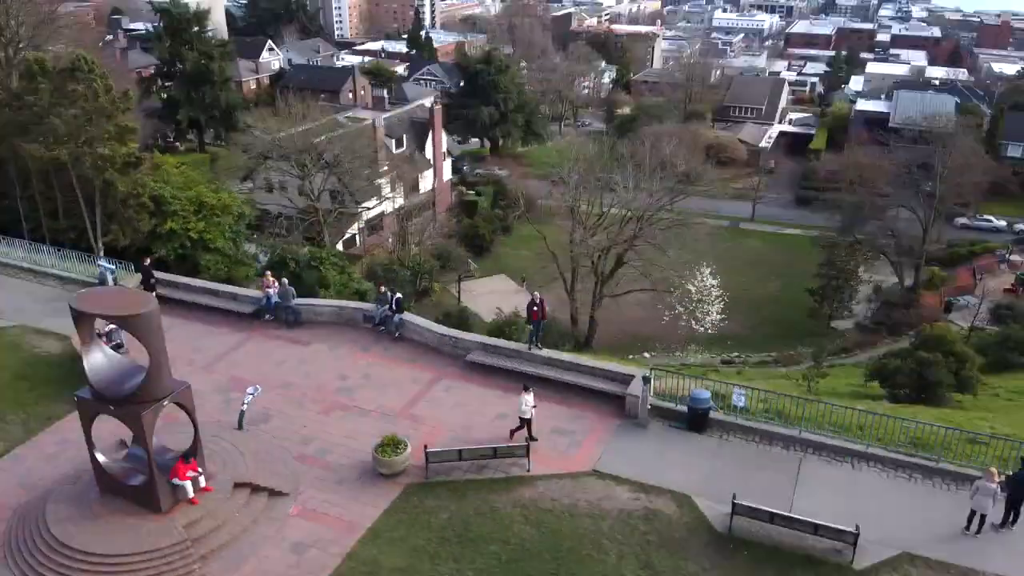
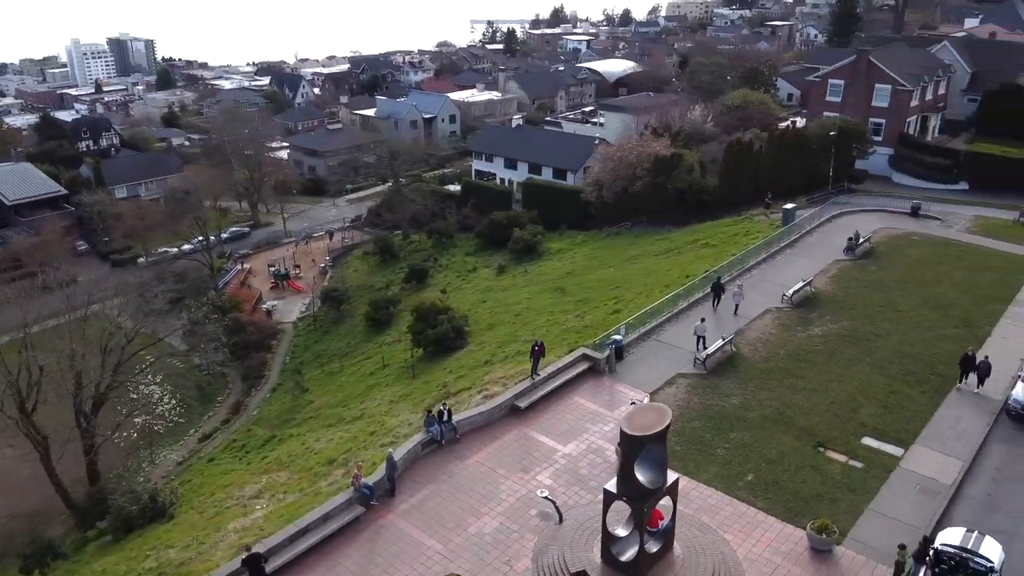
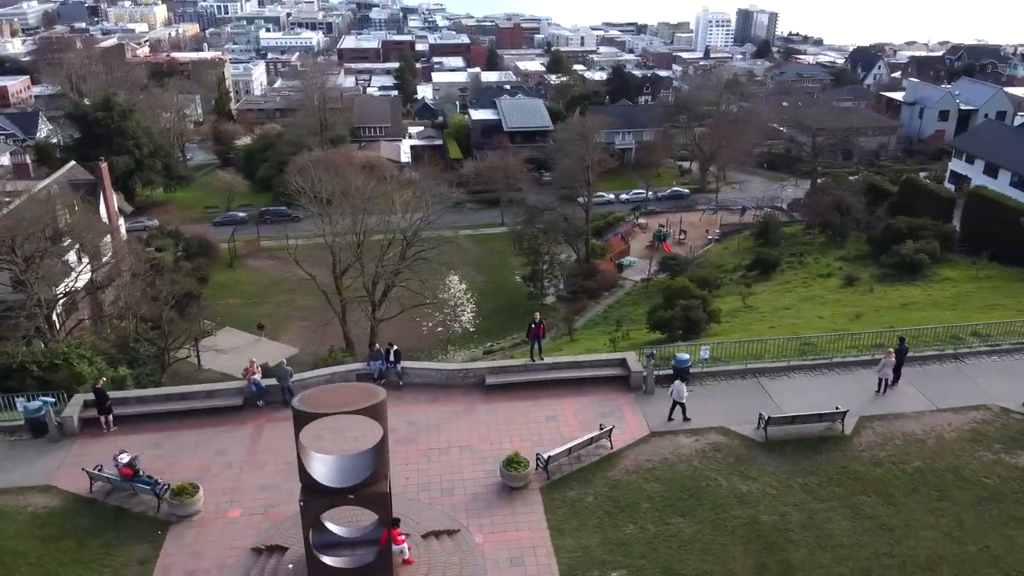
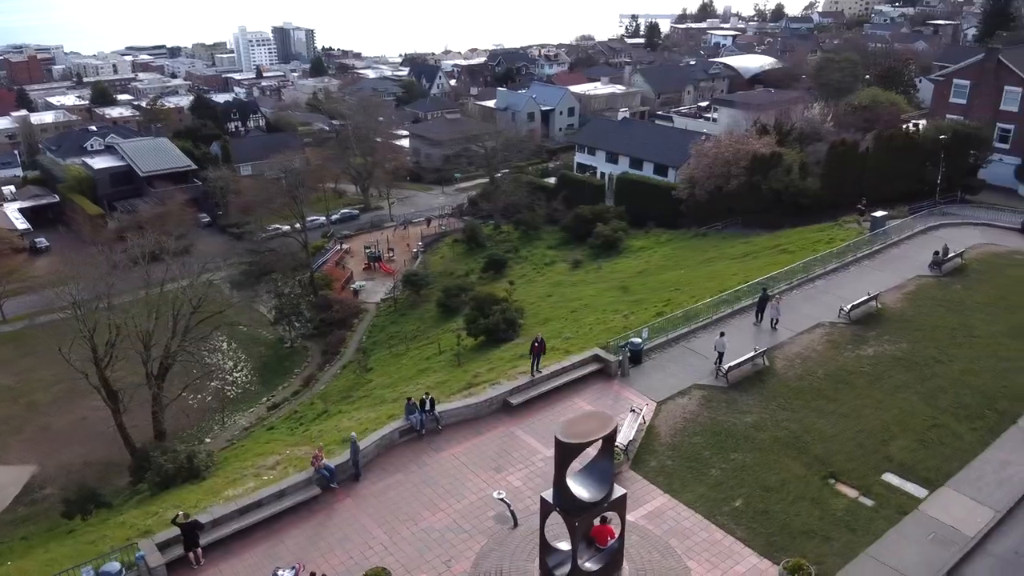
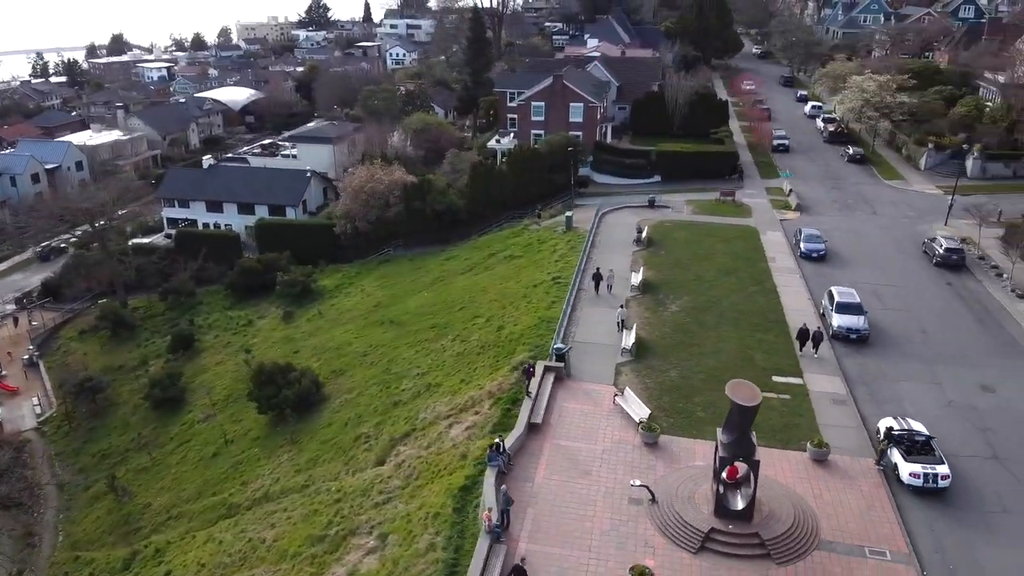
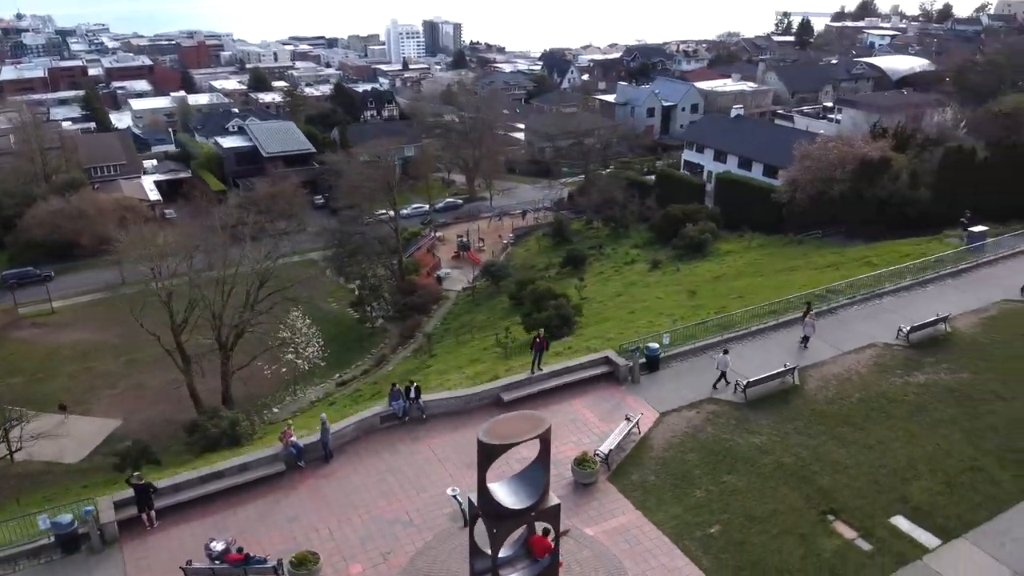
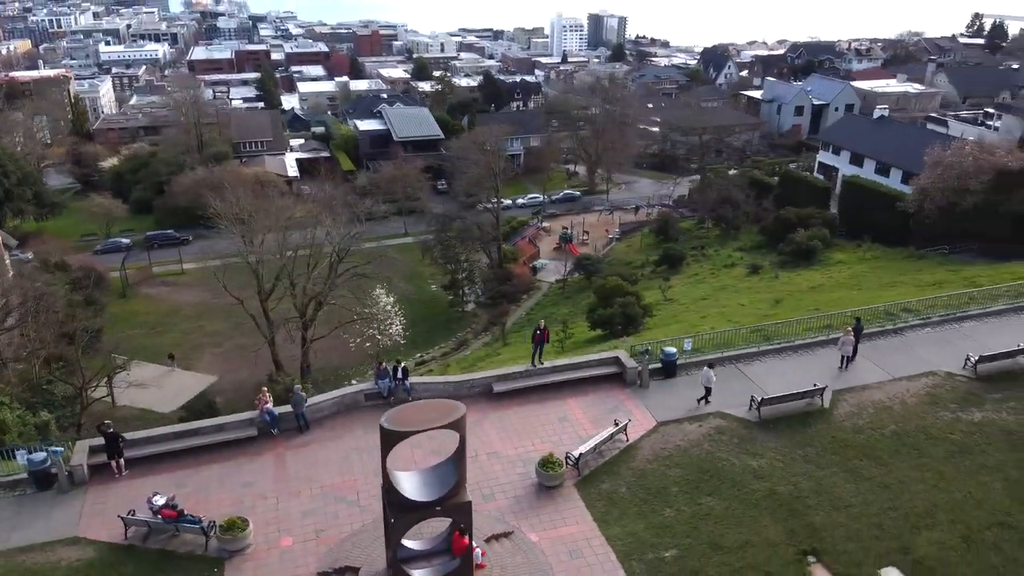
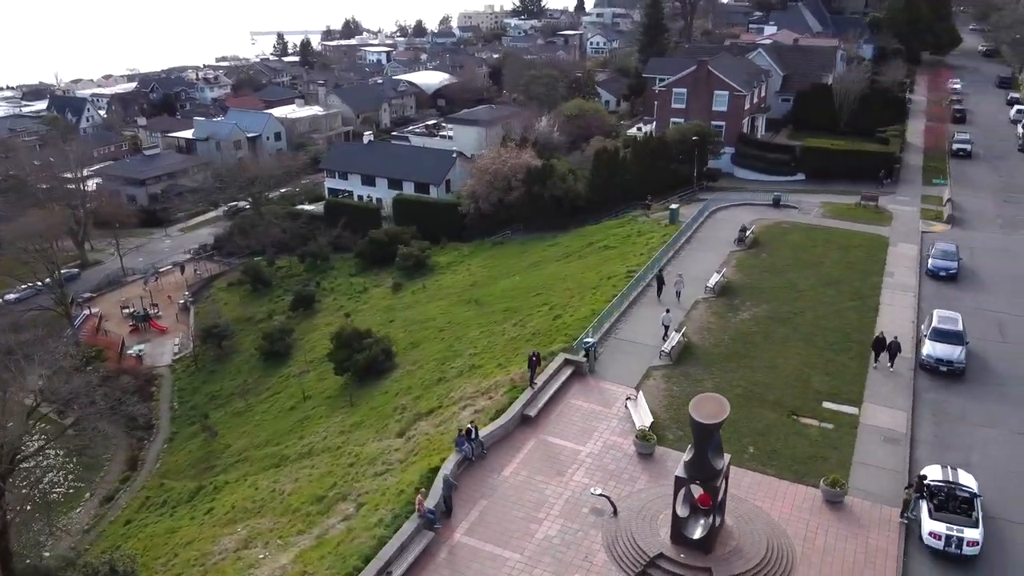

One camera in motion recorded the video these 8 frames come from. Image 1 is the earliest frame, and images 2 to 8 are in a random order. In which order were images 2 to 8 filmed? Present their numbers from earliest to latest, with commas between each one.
3, 7, 6, 4, 2, 8, 5
